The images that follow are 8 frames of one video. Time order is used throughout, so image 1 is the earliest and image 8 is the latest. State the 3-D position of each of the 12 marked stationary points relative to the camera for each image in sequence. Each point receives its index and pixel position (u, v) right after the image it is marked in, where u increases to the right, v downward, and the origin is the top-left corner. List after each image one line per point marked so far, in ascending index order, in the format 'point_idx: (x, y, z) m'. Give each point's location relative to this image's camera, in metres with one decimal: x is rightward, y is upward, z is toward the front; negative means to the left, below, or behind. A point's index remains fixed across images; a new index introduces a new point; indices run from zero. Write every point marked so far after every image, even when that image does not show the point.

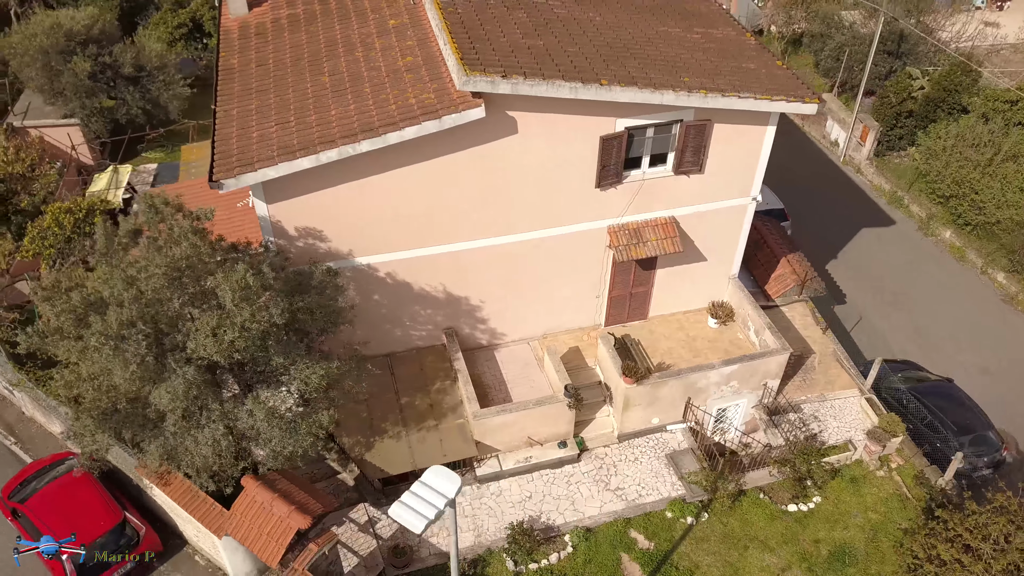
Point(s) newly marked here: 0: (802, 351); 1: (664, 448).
0: (+6.4, -1.4, +18.0) m
1: (+2.9, -3.1, +15.9) m
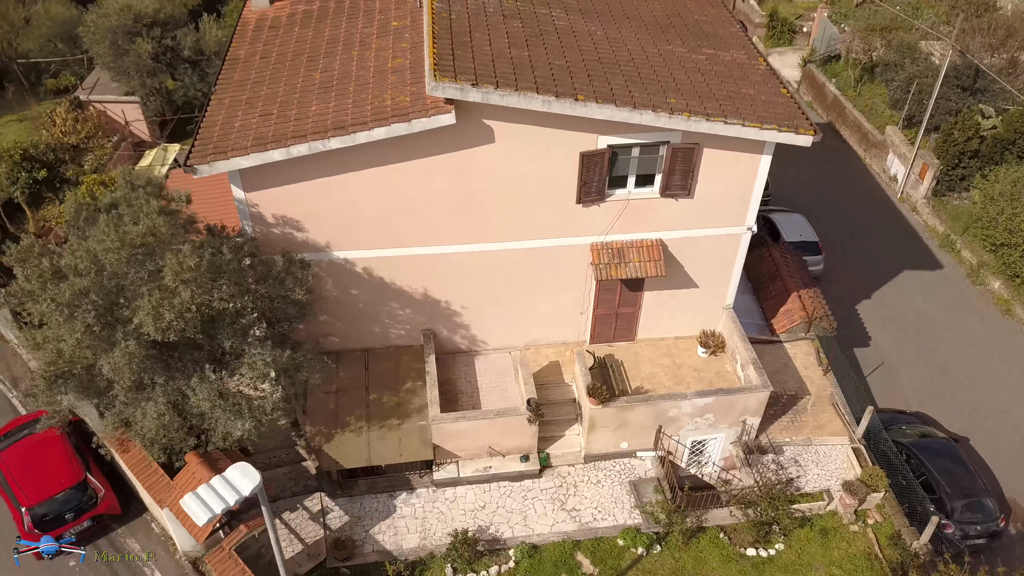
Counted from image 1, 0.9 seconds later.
0: (+6.0, -2.2, +17.2) m
1: (+2.2, -3.6, +15.6) m
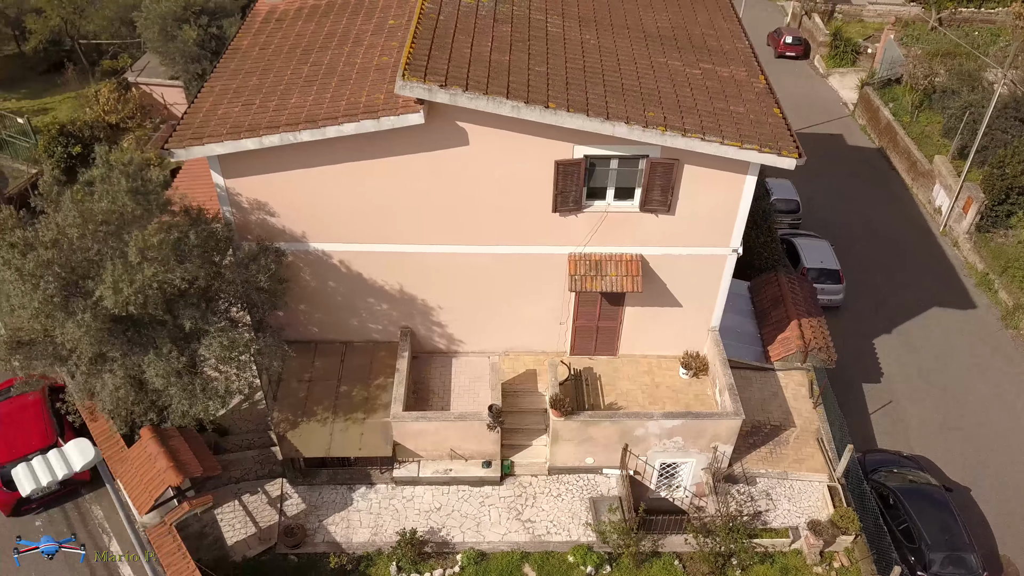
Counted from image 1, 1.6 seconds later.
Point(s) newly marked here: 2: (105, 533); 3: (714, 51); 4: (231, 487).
0: (+5.5, -2.7, +16.6) m
1: (+1.5, -3.8, +15.3) m
2: (-7.2, -4.3, +14.3) m
3: (+3.9, +4.6, +15.7) m
4: (-5.3, -3.7, +15.2) m
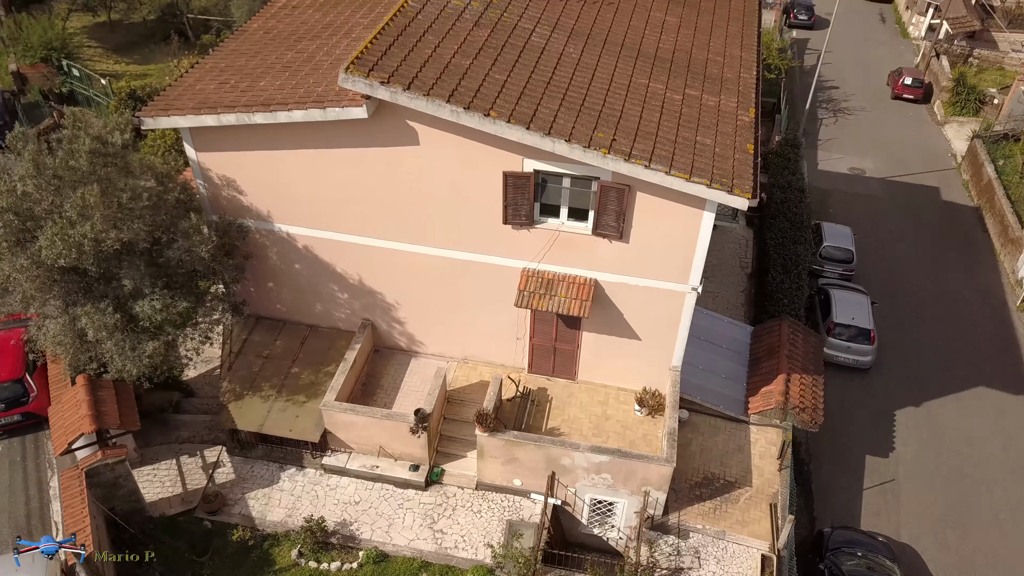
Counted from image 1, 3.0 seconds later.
0: (+4.3, -3.6, +15.6) m
1: (0.0, -4.1, +14.9) m
2: (-8.7, -3.4, +15.3) m
3: (+3.6, +3.8, +14.9) m
4: (-6.6, -3.1, +15.9) m
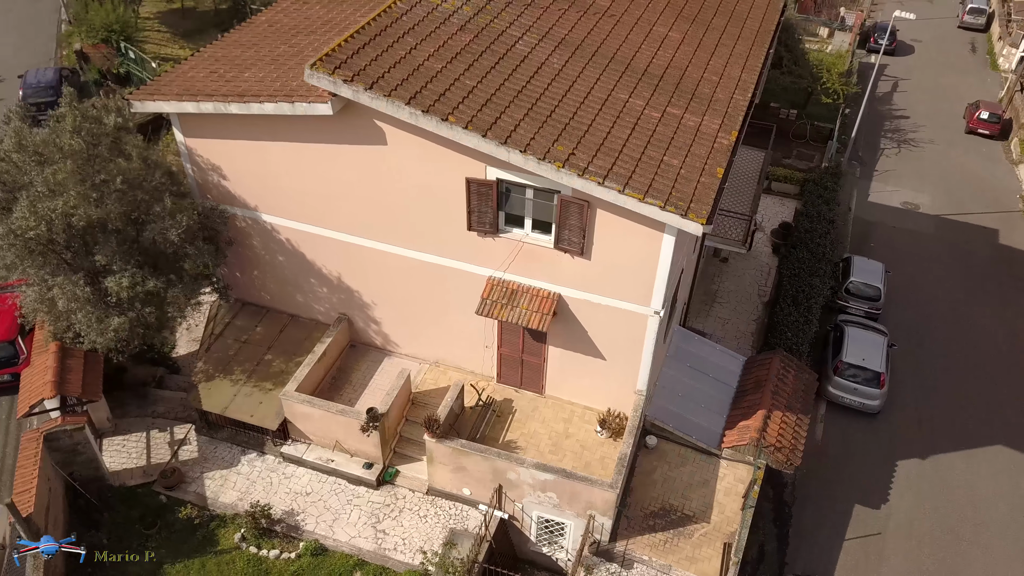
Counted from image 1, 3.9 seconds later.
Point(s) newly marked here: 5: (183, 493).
0: (+3.4, -4.1, +15.0) m
1: (-1.0, -4.2, +14.8) m
2: (-9.5, -2.8, +16.0) m
3: (+3.3, +3.4, +14.4) m
4: (-7.3, -2.6, +16.4) m
5: (-6.1, -3.8, +15.0) m
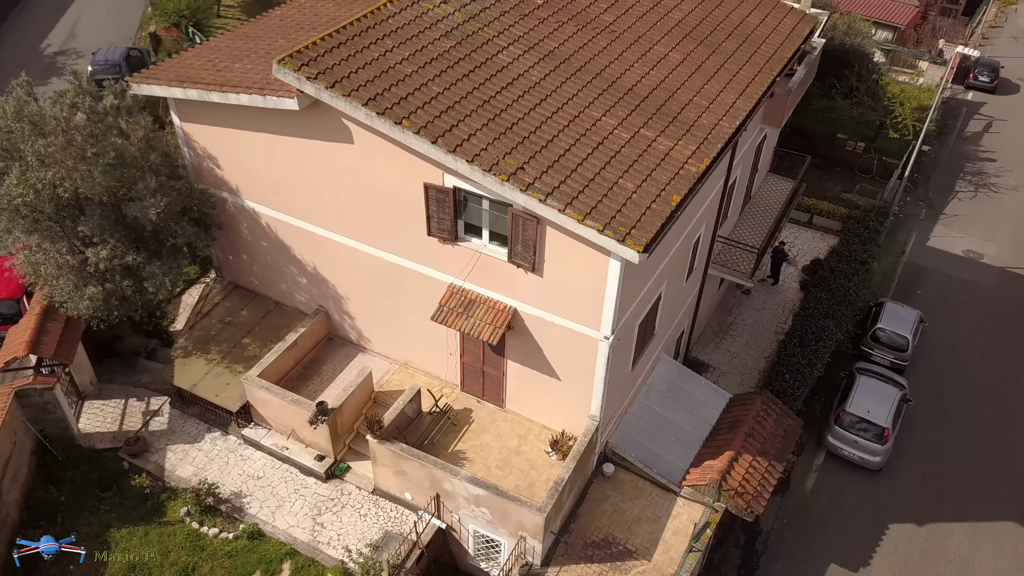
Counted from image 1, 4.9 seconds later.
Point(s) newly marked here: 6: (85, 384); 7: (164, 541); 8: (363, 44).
0: (+2.2, -4.6, +14.5) m
1: (-2.1, -4.3, +14.8) m
2: (-10.2, -2.0, +17.0) m
3: (+2.9, +2.9, +14.0) m
4: (-8.0, -2.1, +17.1) m
5: (-7.1, -3.3, +15.6) m
6: (-8.7, -2.0, +16.6) m
7: (-6.1, -4.4, +14.3) m
8: (-2.5, +4.1, +13.7) m
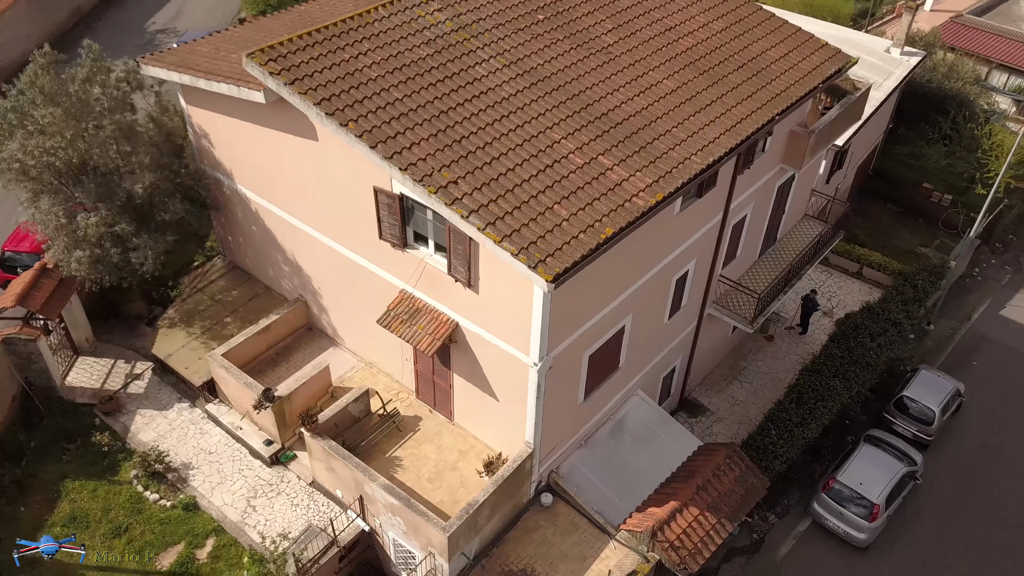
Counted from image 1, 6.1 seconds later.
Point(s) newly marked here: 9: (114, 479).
0: (+0.7, -5.1, +14.0) m
1: (-3.4, -4.2, +14.9) m
2: (-10.8, -1.0, +18.3) m
3: (+2.2, +2.3, +13.4) m
4: (-8.6, -1.4, +18.1) m
5: (-8.1, -2.7, +16.5) m
6: (-9.4, -1.1, +17.7) m
7: (-7.5, -3.9, +15.0) m
8: (-2.9, +4.1, +13.9) m
9: (-7.5, -3.6, +15.4) m
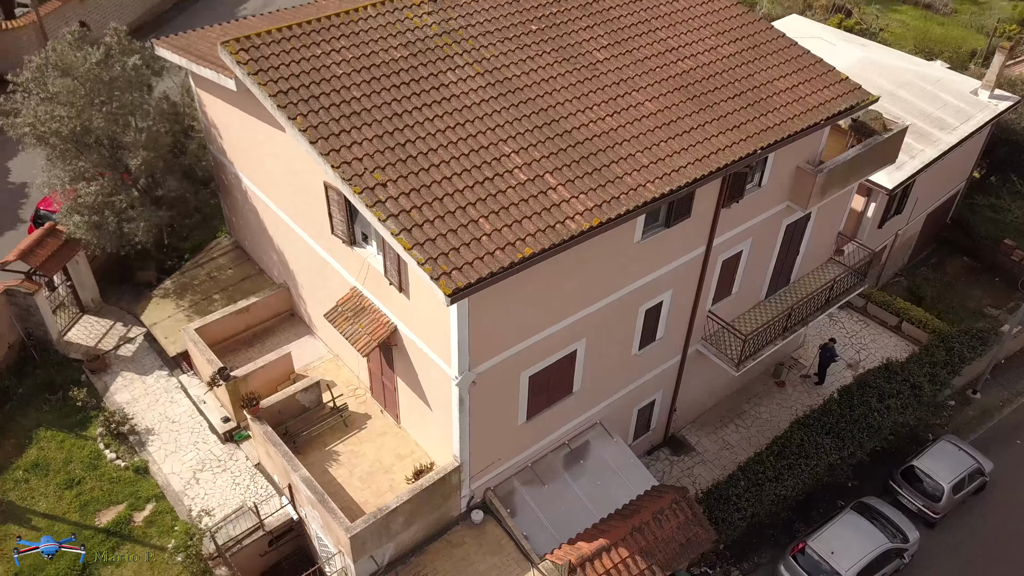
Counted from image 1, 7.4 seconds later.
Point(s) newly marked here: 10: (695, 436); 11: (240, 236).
0: (-0.8, -5.3, +13.7) m
1: (-4.7, -4.0, +15.2) m
2: (-11.1, 0.0, +19.6) m
3: (+1.4, +1.8, +12.9) m
4: (-9.1, -0.6, +19.1) m
5: (-8.9, -1.9, +17.4) m
6: (-9.8, -0.3, +18.8) m
7: (-8.6, -3.2, +15.9) m
8: (-3.4, +4.3, +14.1) m
9: (-8.6, -2.9, +16.2) m
10: (+4.4, -3.5, +19.4) m
11: (-6.3, +1.2, +18.9) m
